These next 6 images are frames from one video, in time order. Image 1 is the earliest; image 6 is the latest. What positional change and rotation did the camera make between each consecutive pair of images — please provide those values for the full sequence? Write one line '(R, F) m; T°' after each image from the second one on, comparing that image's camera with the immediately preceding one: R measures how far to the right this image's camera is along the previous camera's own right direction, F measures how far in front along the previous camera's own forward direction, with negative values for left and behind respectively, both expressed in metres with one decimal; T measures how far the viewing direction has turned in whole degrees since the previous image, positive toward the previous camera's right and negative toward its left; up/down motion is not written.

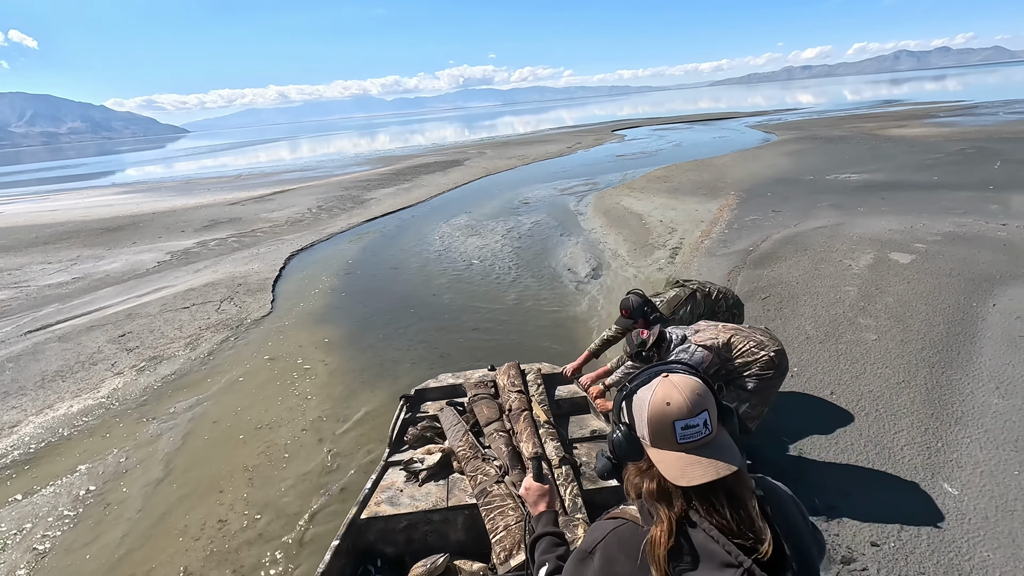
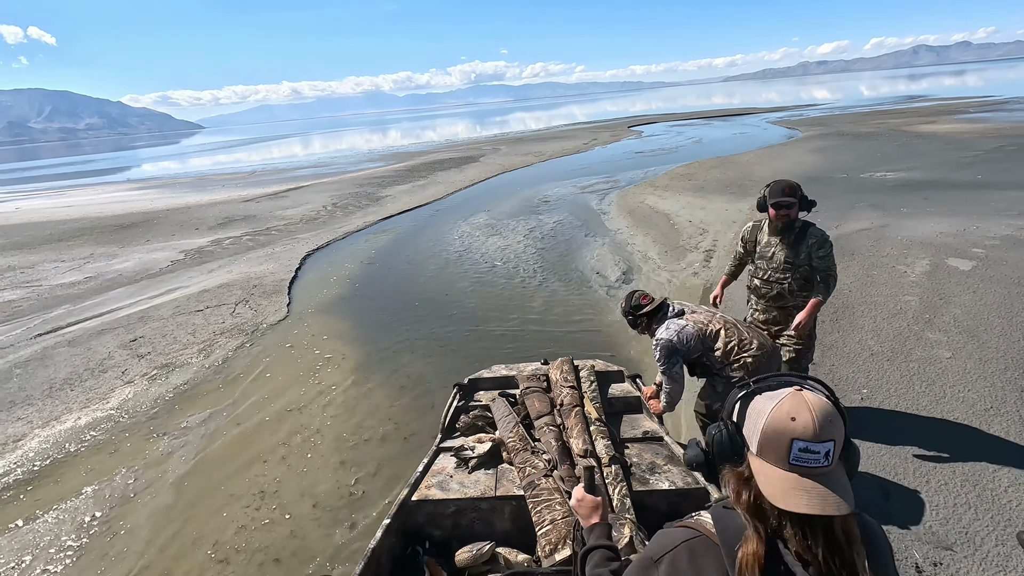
(-0.3, +0.6) m; -1°
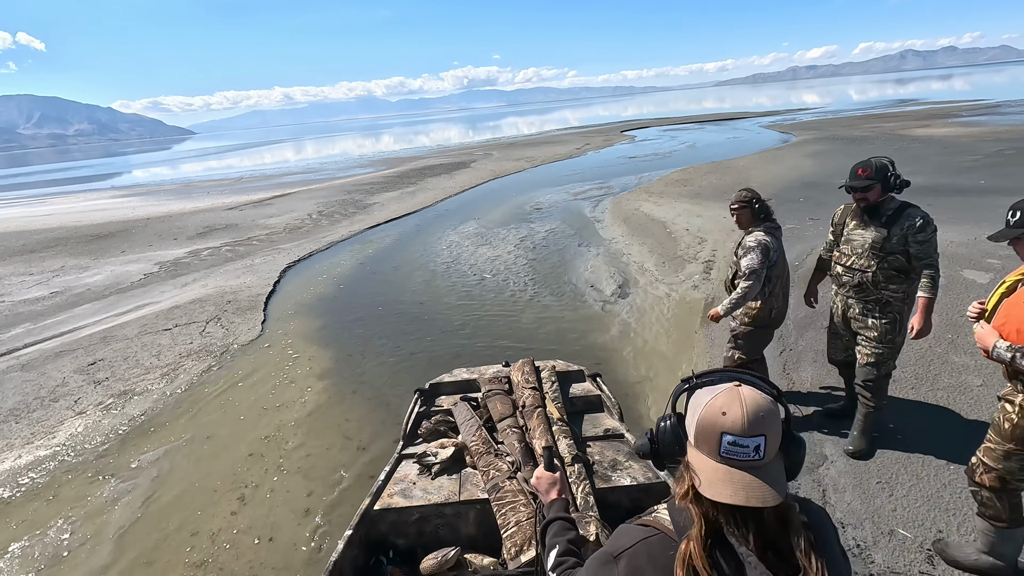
(+0.1, +0.7) m; +1°
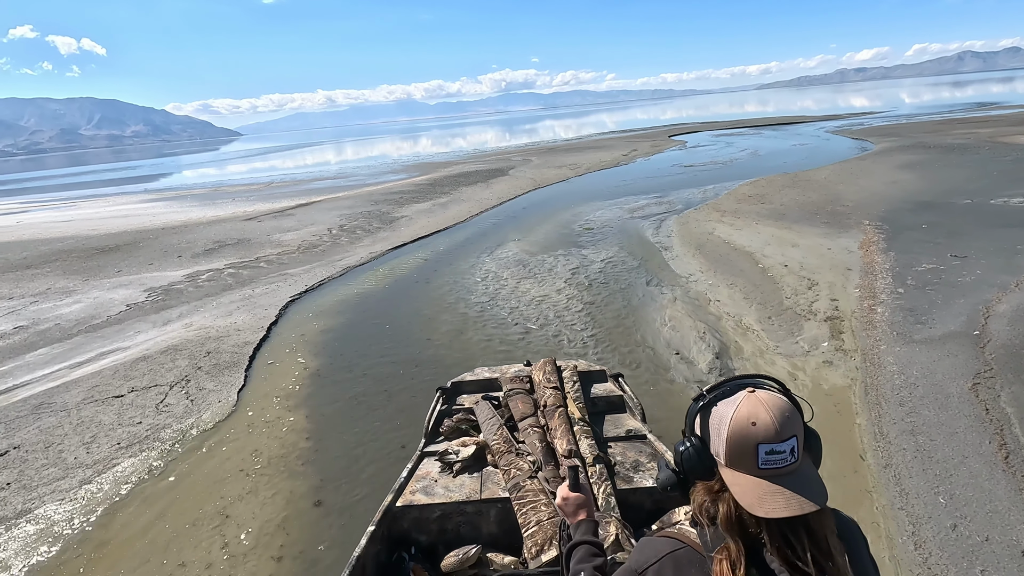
(-0.4, +2.8) m; -4°
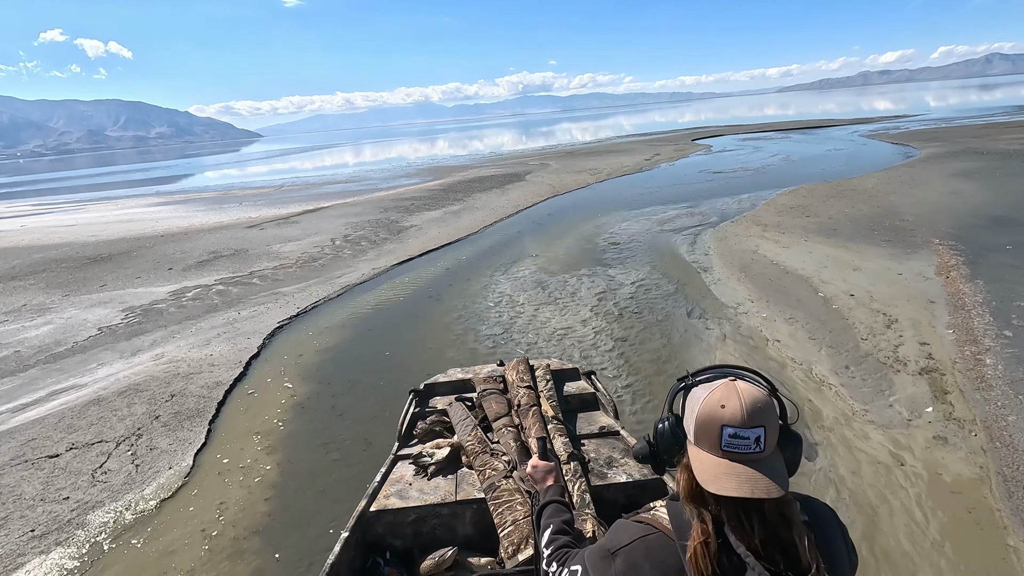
(-0.1, +1.6) m; -2°
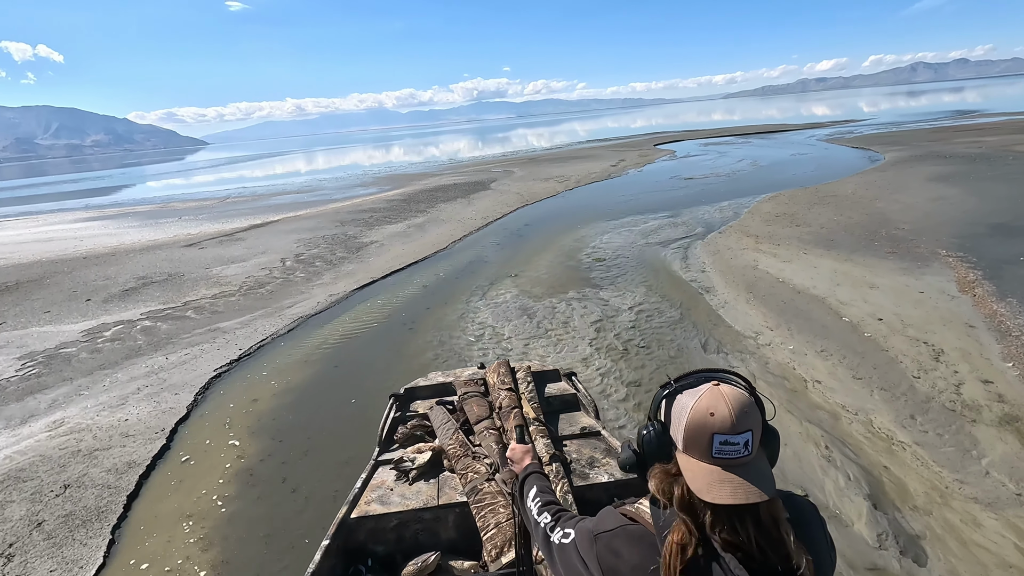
(-0.4, +1.6) m; +4°
